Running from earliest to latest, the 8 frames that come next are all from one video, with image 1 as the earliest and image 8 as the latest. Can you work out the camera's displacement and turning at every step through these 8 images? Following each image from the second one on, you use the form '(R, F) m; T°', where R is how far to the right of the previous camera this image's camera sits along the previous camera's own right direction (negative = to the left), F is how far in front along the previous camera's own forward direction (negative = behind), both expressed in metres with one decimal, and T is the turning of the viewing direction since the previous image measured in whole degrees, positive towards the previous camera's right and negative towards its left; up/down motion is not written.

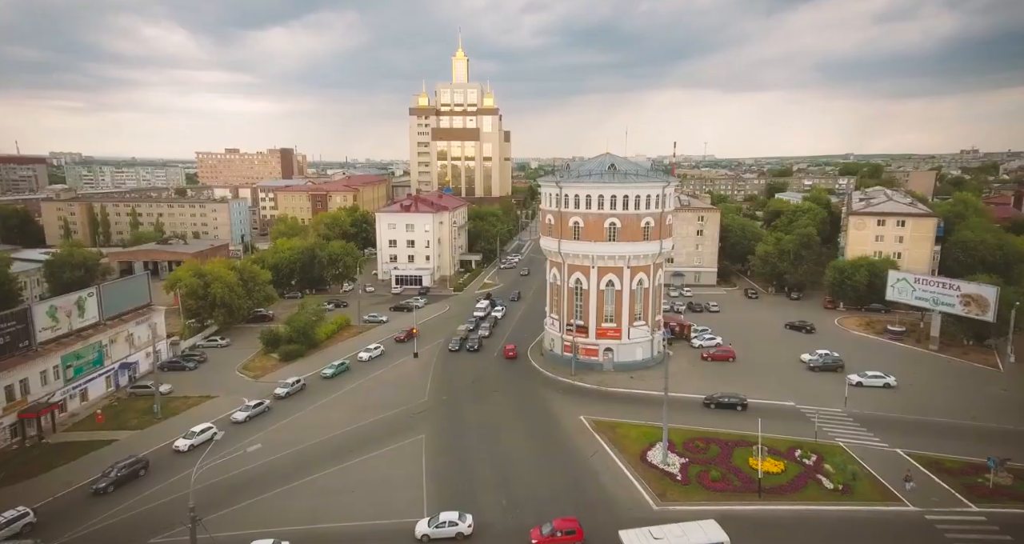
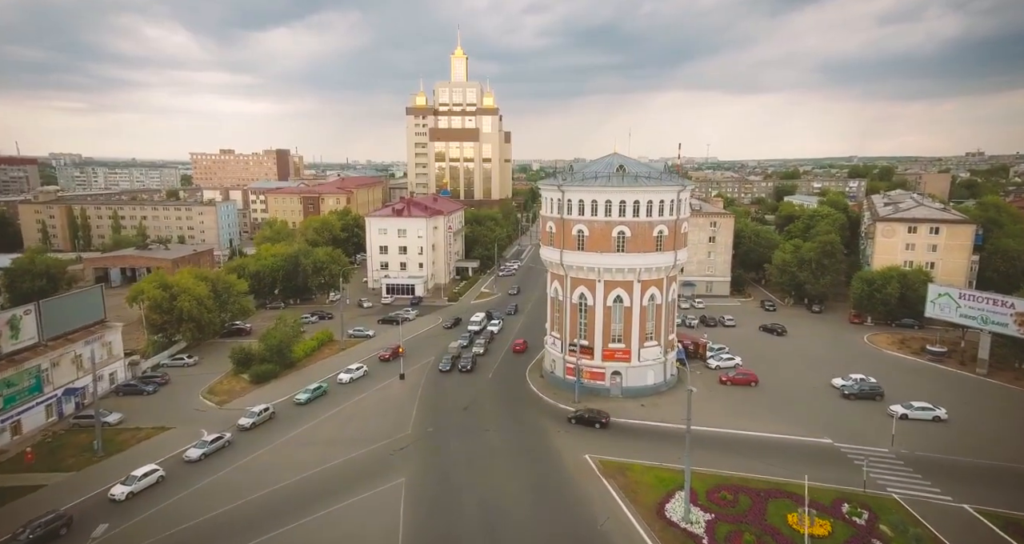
(+0.3, +4.6) m; 0°
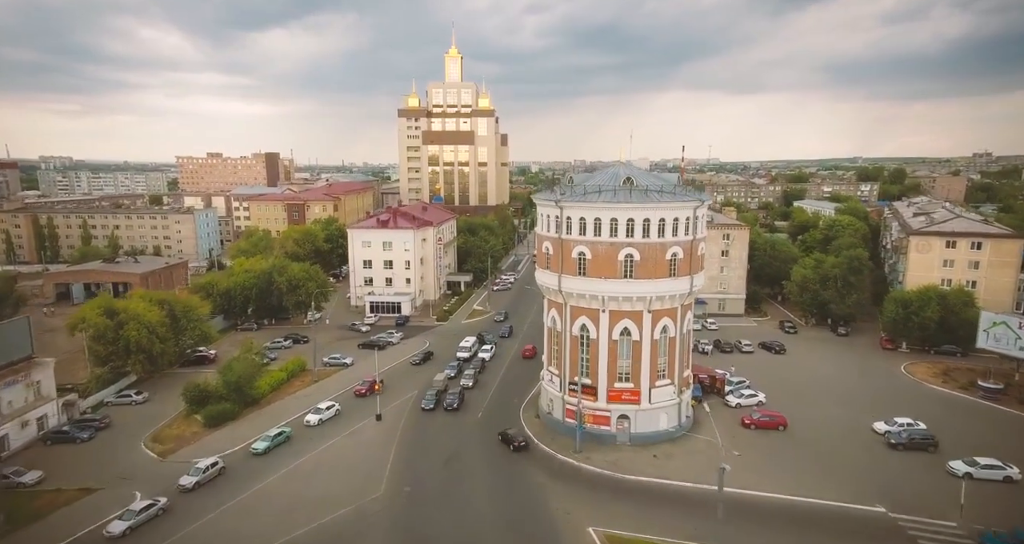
(+0.5, +5.2) m; 0°
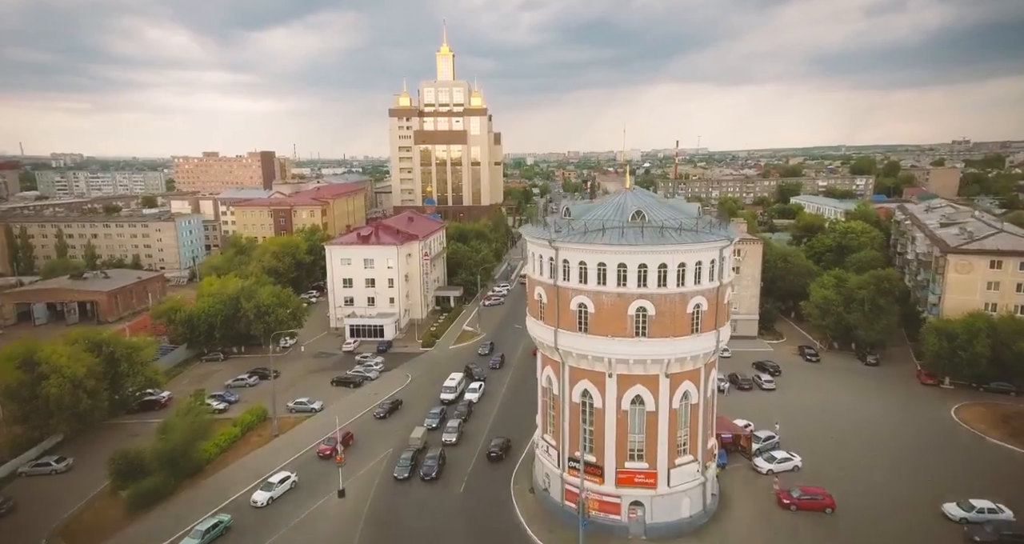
(+0.8, +6.3) m; 0°
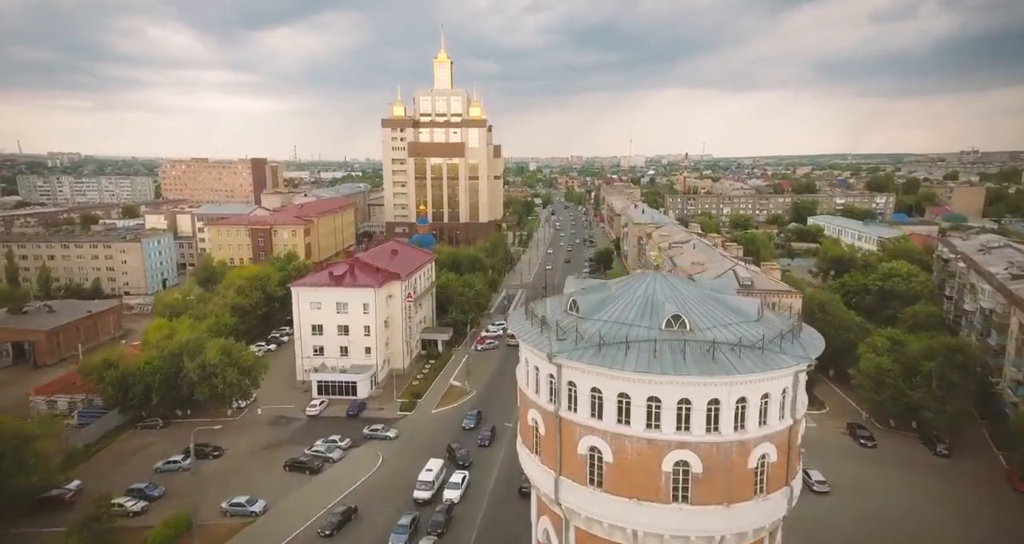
(+0.5, +8.2) m; 0°
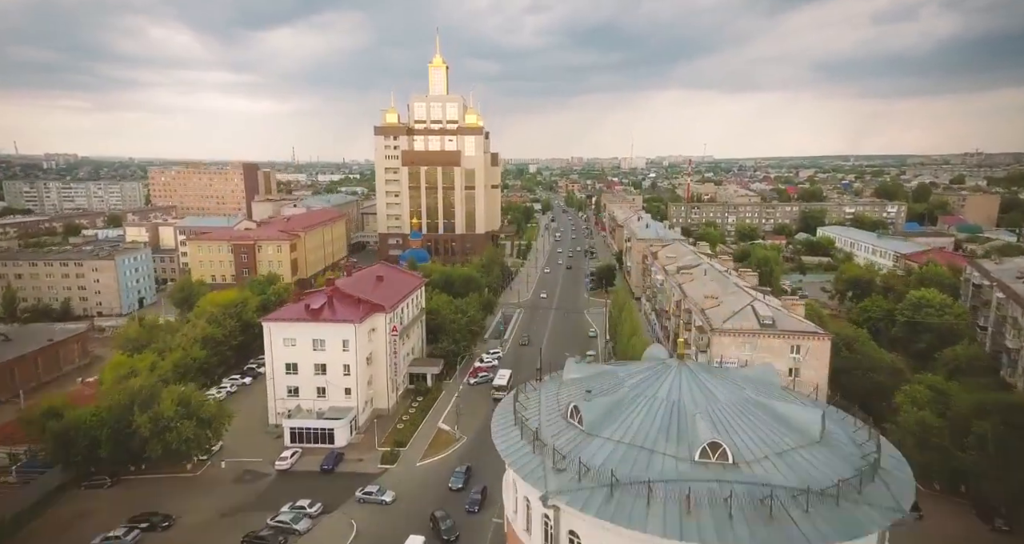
(+0.4, +5.0) m; 0°
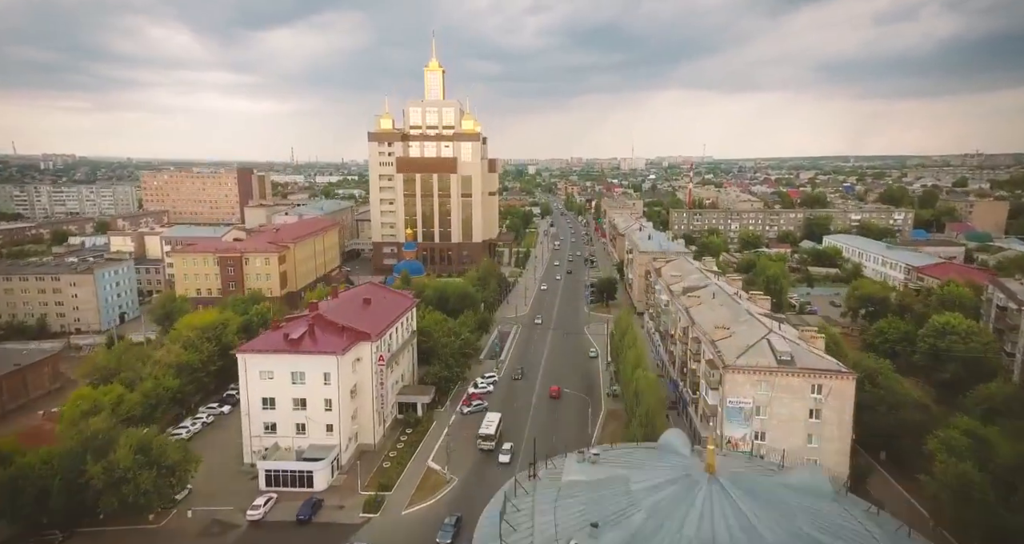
(+0.3, +3.6) m; 0°
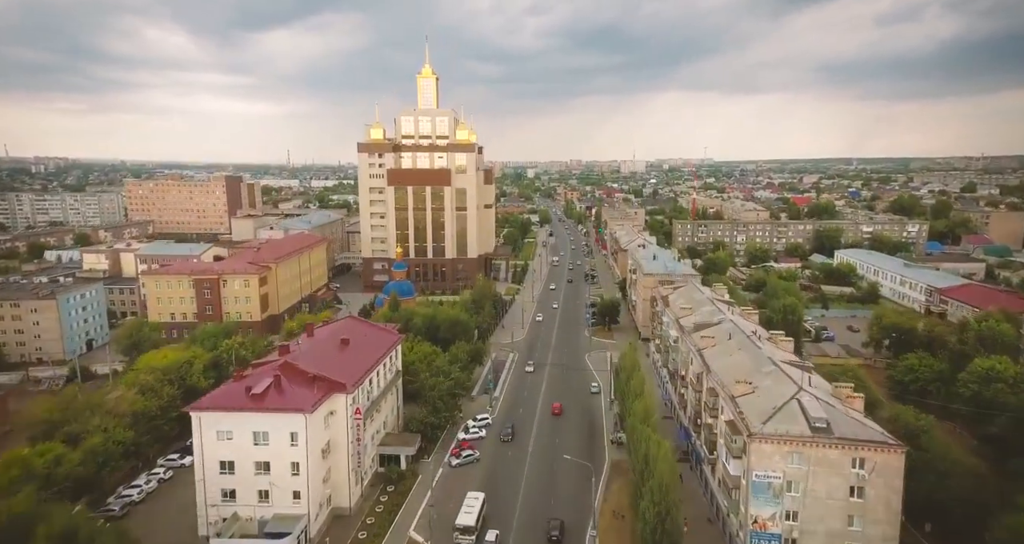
(+0.4, +5.4) m; 0°
